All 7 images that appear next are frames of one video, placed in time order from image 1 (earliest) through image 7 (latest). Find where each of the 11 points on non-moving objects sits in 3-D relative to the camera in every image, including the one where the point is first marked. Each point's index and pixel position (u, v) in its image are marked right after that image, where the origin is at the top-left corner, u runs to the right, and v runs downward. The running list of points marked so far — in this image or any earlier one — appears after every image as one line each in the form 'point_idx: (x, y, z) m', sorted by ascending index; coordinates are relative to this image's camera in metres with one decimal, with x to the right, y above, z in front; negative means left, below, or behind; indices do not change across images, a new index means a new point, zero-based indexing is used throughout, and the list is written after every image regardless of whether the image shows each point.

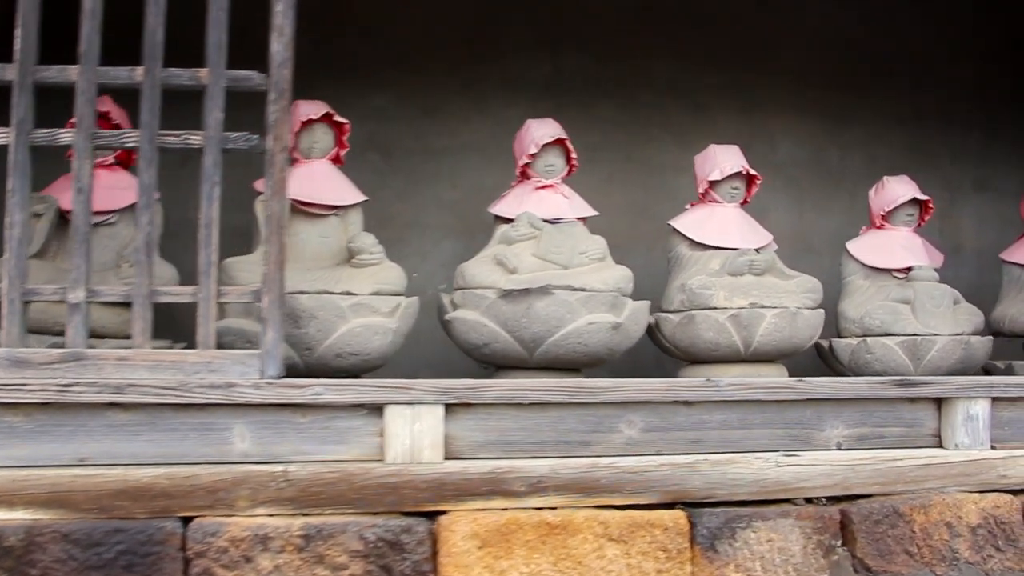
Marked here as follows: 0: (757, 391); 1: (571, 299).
0: (+0.9, -0.4, +3.0) m
1: (+0.2, 0.0, +3.3) m
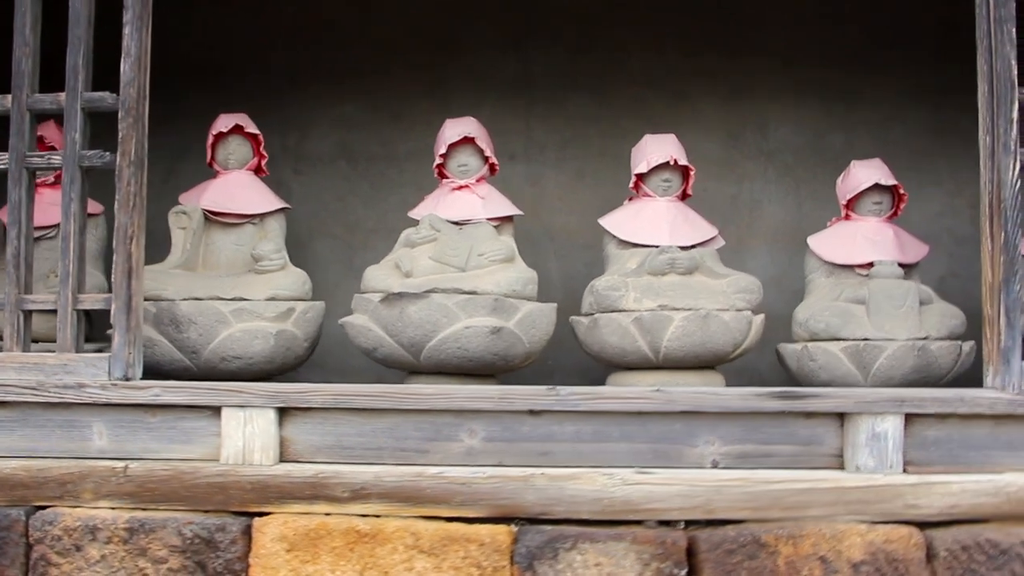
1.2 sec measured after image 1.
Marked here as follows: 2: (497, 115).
0: (+0.3, -0.4, +2.8) m
1: (-0.3, -0.1, +3.3) m
2: (0.0, +1.0, +4.6) m
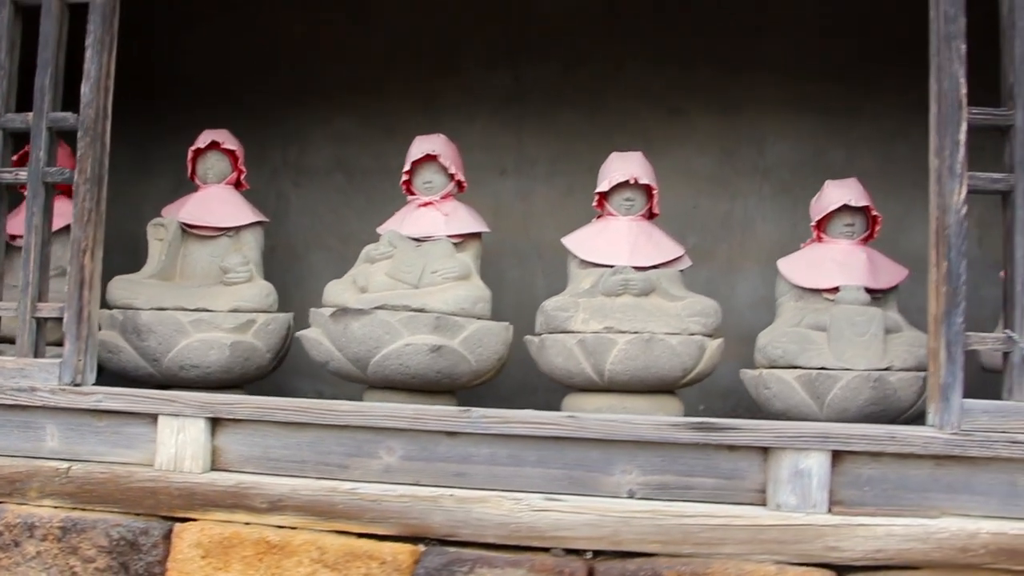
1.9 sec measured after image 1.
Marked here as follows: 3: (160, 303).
0: (0.0, -0.5, +2.8) m
1: (-0.5, -0.1, +3.3) m
2: (-0.1, +0.9, +4.6) m
3: (-1.5, -0.1, +3.4) m
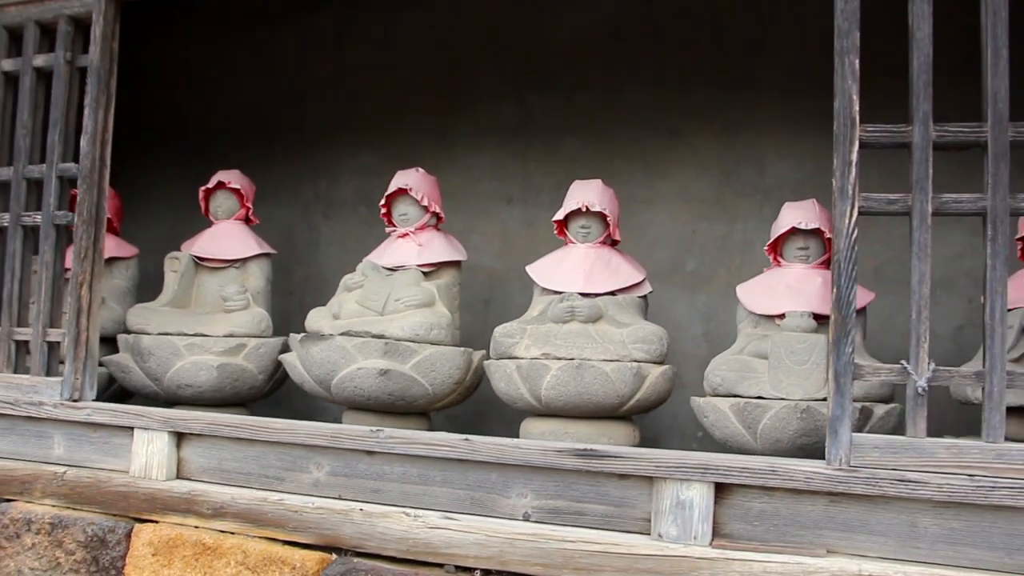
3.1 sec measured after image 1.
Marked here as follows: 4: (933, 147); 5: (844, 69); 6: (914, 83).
0: (-0.3, -0.6, +2.9) m
1: (-0.7, -0.2, +3.6) m
2: (-0.1, +0.8, +4.8) m
3: (-1.7, -0.2, +3.9) m
4: (+1.3, +0.4, +2.5) m
5: (+1.1, +0.7, +2.6) m
6: (+1.3, +0.6, +2.5) m
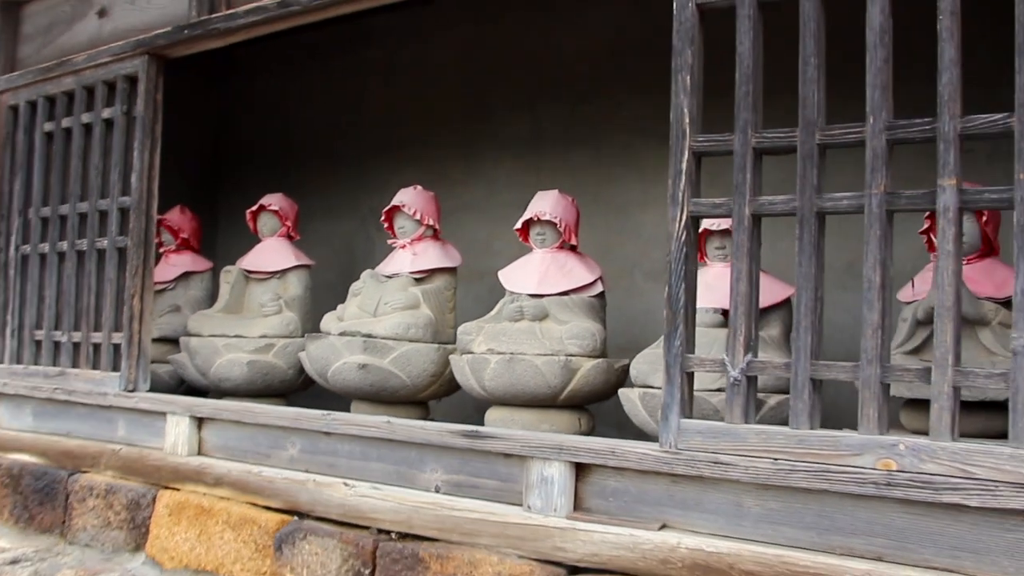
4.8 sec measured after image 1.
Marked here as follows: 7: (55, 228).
0: (-0.7, -0.6, +3.5) m
1: (-0.9, -0.3, +4.2) m
2: (0.0, +0.8, +5.3) m
3: (-1.7, -0.2, +4.7) m
4: (+0.8, +0.4, +2.7) m
5: (+0.6, +0.7, +2.8) m
6: (+0.8, +0.6, +2.7) m
7: (-2.6, +0.4, +4.7) m
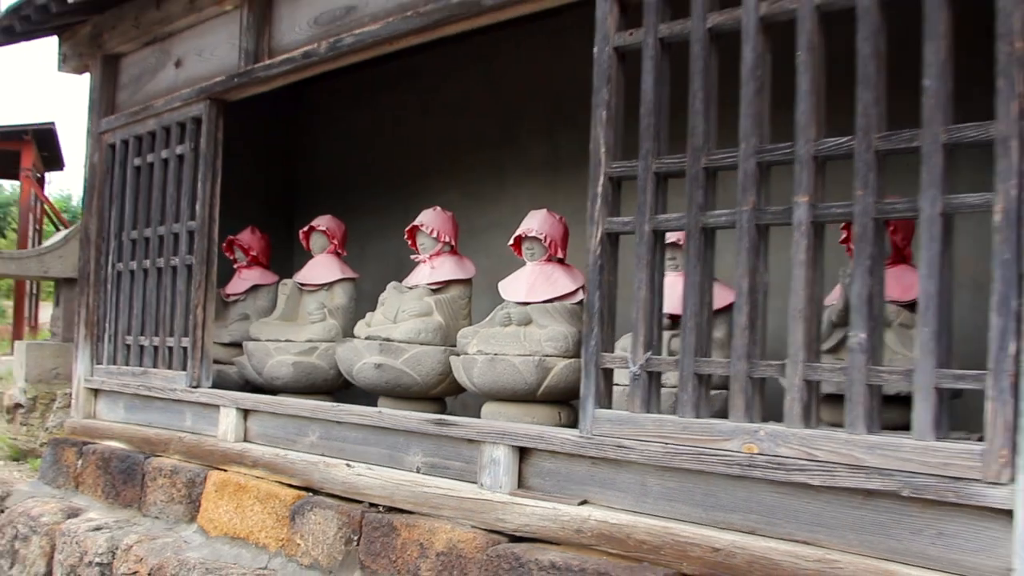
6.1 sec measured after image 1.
0: (-0.8, -0.6, +4.1) m
1: (-0.9, -0.3, +4.8) m
2: (+0.2, +0.7, +5.7) m
3: (-1.7, -0.3, +5.4) m
4: (+0.5, +0.4, +3.1) m
5: (+0.3, +0.7, +3.2) m
6: (+0.5, +0.6, +3.1) m
7: (-2.5, +0.3, +5.5) m
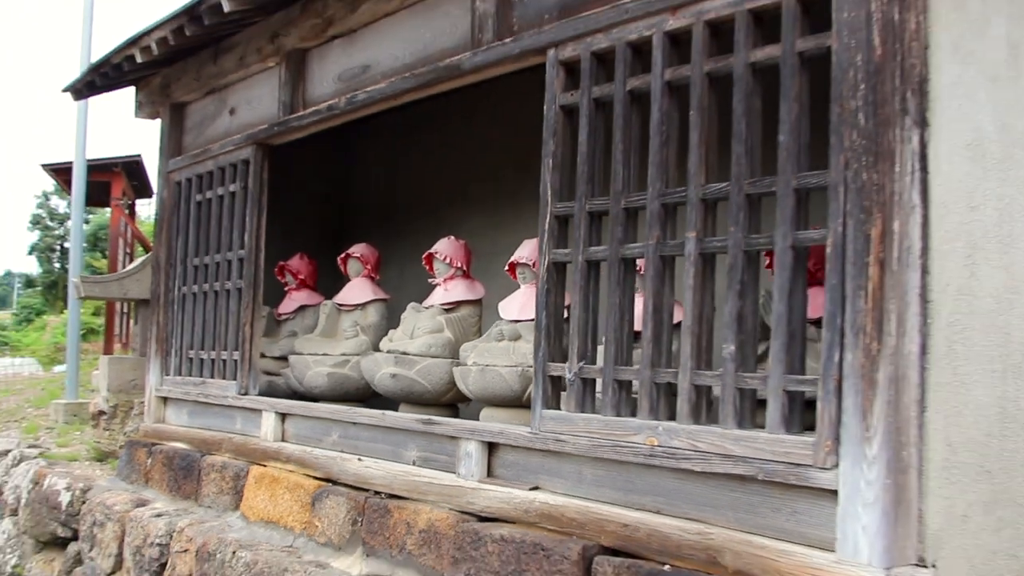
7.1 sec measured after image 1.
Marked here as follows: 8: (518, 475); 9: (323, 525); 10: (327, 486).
0: (-0.8, -0.8, +4.8) m
1: (-0.9, -0.5, +5.5) m
2: (+0.2, +0.6, +6.4) m
3: (-1.6, -0.5, +6.2) m
4: (+0.3, +0.3, +3.7) m
5: (+0.2, +0.6, +3.9) m
6: (+0.3, +0.5, +3.7) m
7: (-2.4, +0.1, +6.4) m
8: (0.0, -0.9, +3.9) m
9: (-1.1, -1.4, +4.7) m
10: (-1.1, -1.2, +4.9) m
